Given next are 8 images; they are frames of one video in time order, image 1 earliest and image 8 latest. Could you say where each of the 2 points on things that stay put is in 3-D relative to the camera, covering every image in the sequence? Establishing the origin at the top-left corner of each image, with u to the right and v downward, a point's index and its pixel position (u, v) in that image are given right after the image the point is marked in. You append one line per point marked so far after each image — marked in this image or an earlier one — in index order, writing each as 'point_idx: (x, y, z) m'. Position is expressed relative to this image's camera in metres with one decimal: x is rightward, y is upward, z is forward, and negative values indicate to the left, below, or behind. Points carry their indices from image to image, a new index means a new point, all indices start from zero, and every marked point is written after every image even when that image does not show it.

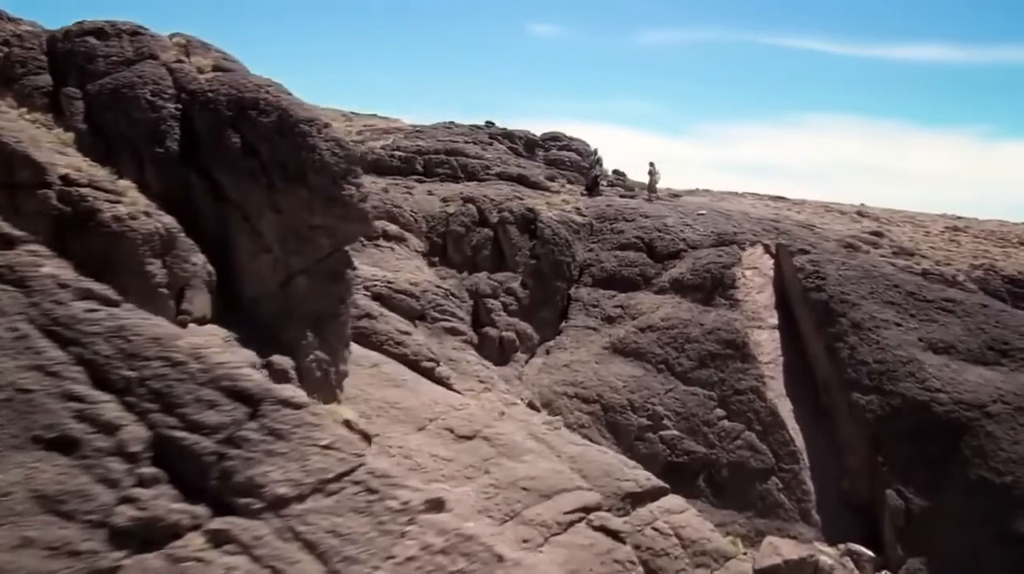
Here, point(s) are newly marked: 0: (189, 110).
0: (-2.8, +1.5, +10.3) m
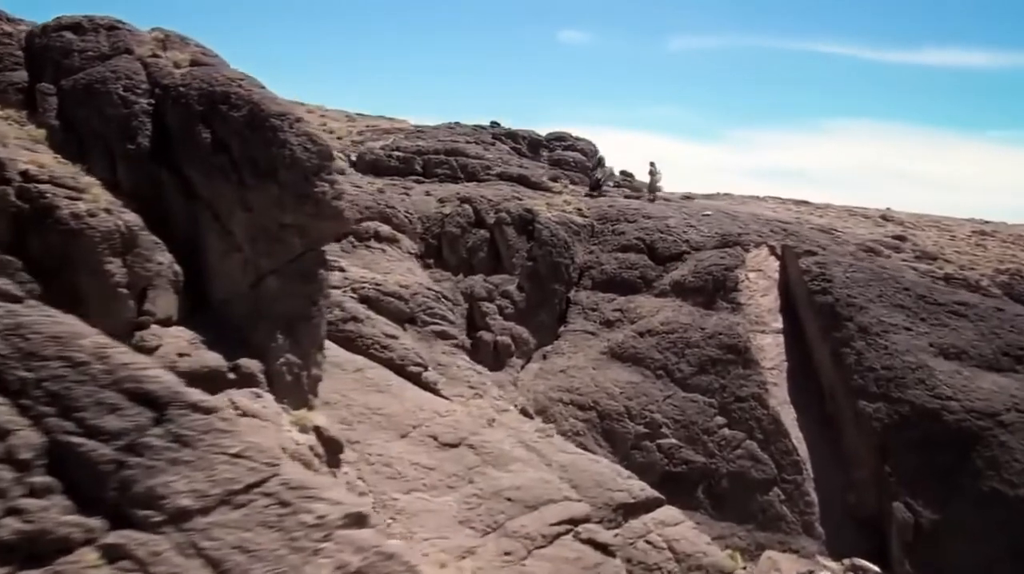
0: (-2.9, +1.5, +10.0) m
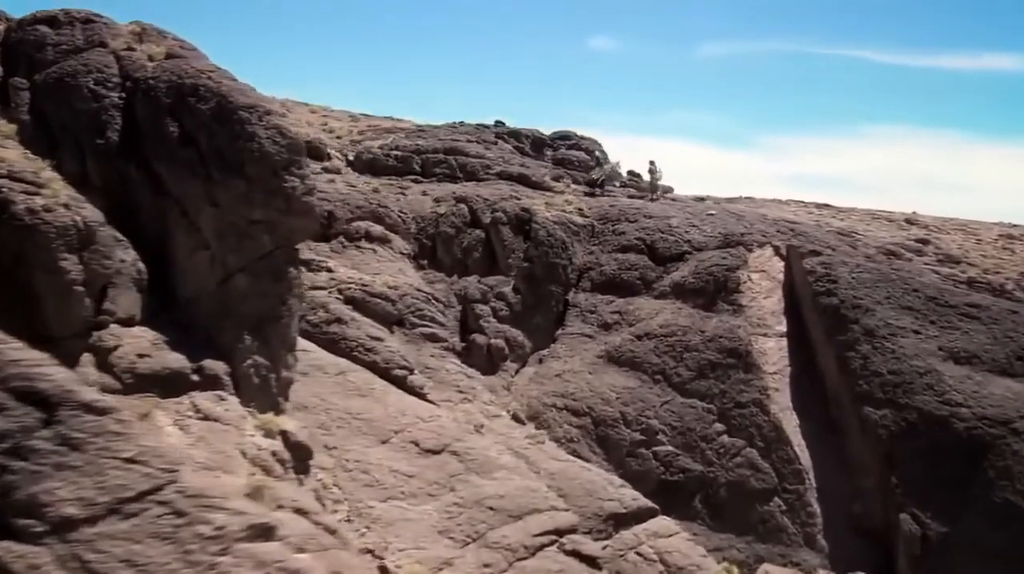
0: (-3.0, +1.5, +9.6) m
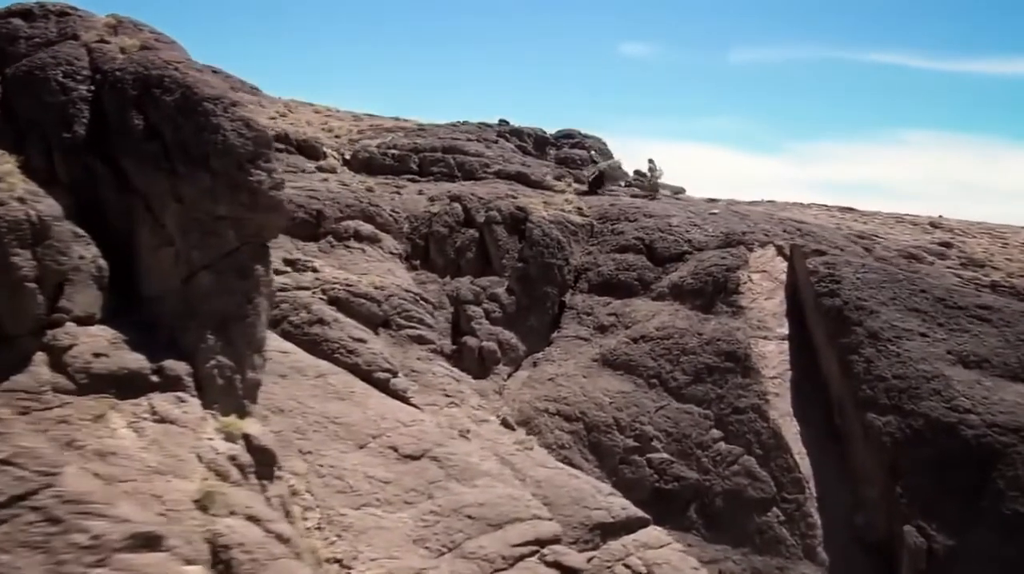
0: (-3.2, +1.5, +9.4) m
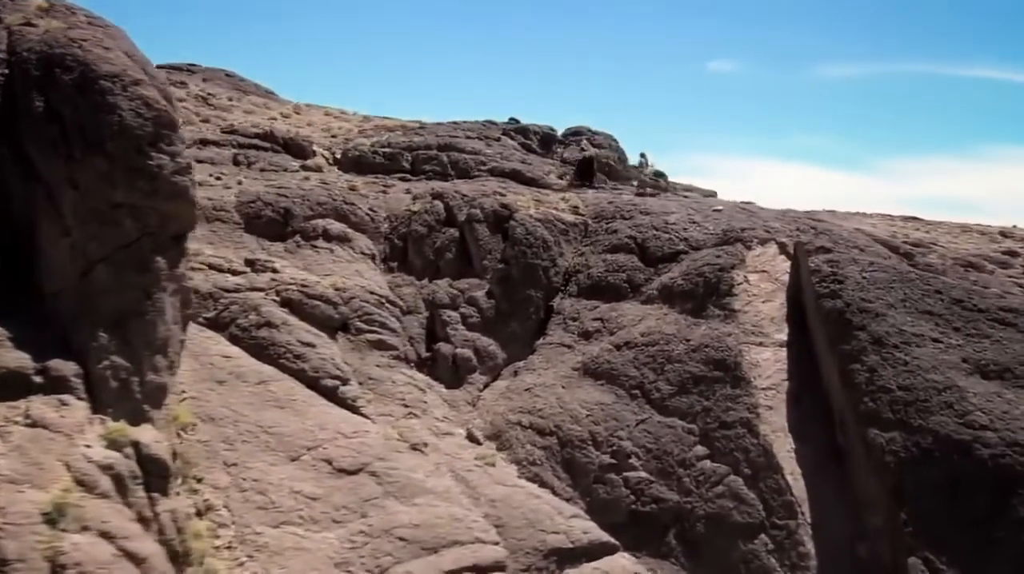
0: (-3.6, +1.5, +8.7) m
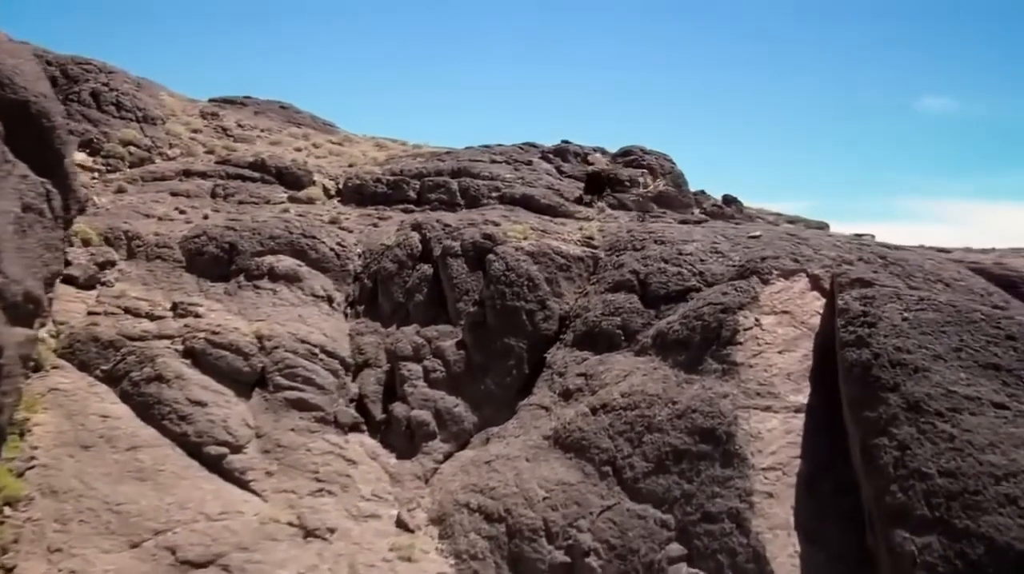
0: (-4.2, +1.3, +7.5) m
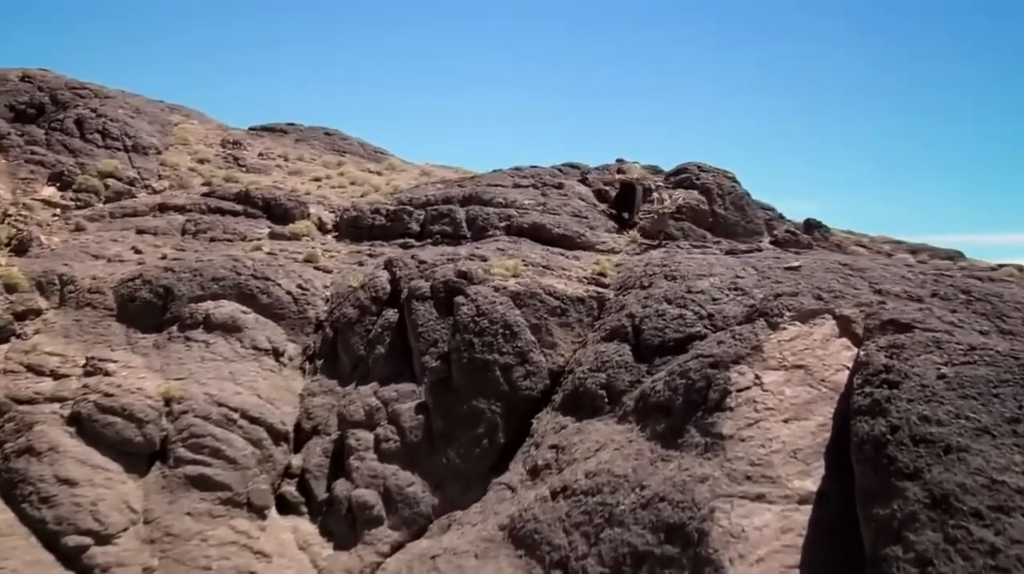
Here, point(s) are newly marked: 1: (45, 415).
0: (-4.7, +1.0, +6.5) m
1: (-2.7, -0.8, +7.3) m
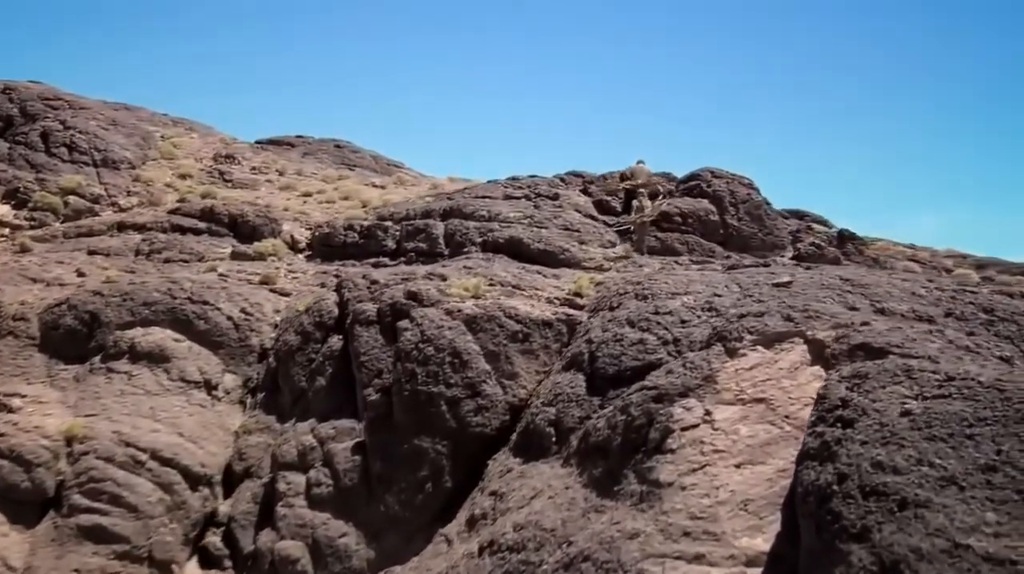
0: (-5.0, +0.8, +5.9) m
1: (-3.0, -0.9, +6.5) m
